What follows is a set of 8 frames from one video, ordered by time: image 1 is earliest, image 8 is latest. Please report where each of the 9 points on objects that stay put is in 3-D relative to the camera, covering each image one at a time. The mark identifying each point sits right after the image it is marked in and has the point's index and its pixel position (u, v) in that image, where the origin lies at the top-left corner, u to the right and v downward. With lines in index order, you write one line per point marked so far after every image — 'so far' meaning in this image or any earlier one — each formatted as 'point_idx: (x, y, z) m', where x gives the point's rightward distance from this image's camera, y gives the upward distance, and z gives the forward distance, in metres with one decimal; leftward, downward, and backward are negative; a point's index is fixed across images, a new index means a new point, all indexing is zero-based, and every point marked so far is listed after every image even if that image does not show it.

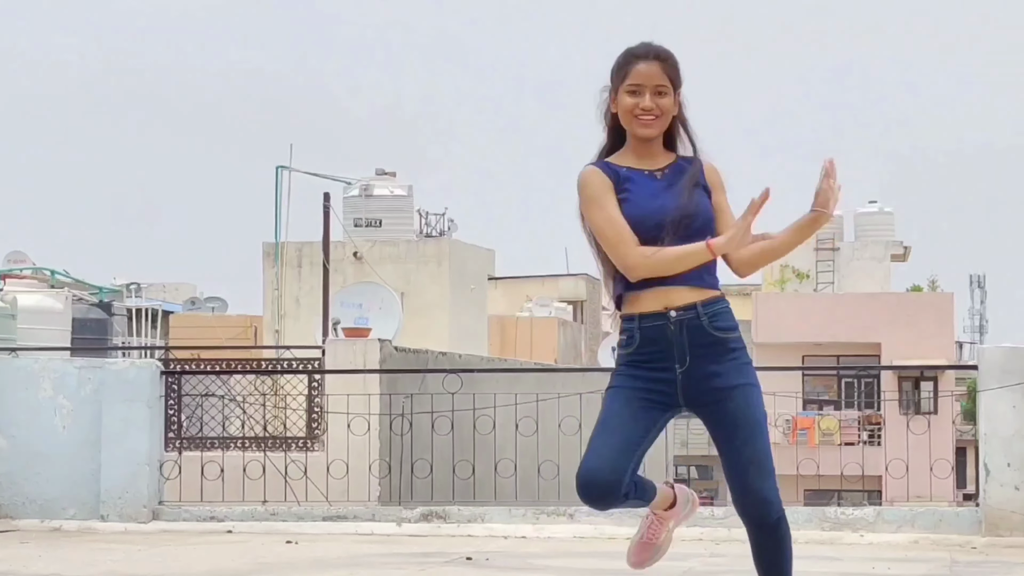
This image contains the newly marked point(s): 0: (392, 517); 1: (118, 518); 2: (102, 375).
0: (-0.7, -1.4, +8.4) m
1: (-2.3, -1.3, +8.2) m
2: (-2.4, -0.5, +8.3) m
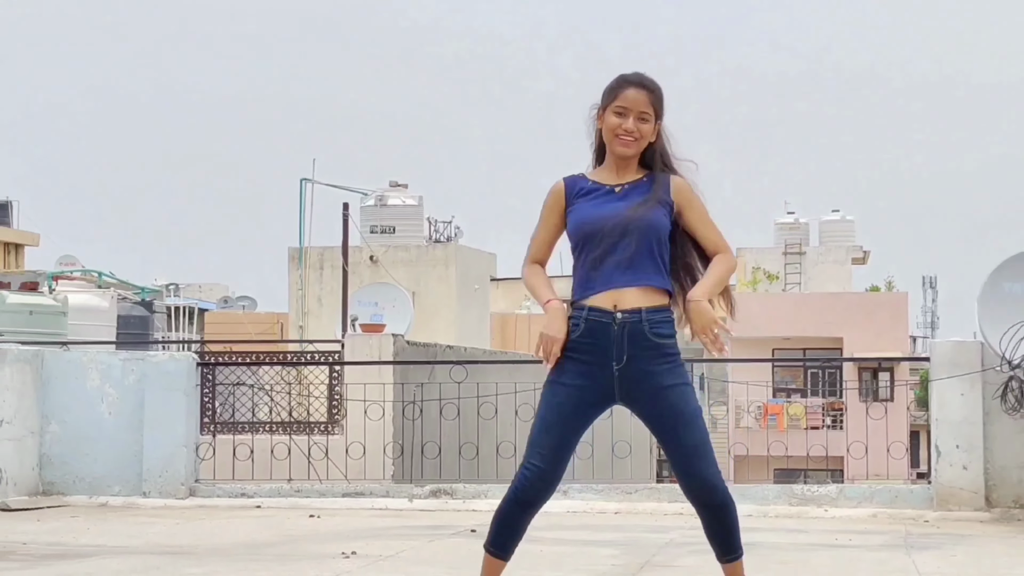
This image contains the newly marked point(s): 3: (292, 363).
0: (-0.7, -1.4, +9.3) m
1: (-2.3, -1.3, +9.1) m
2: (-2.4, -0.5, +9.2) m
3: (-1.4, -0.5, +9.0) m
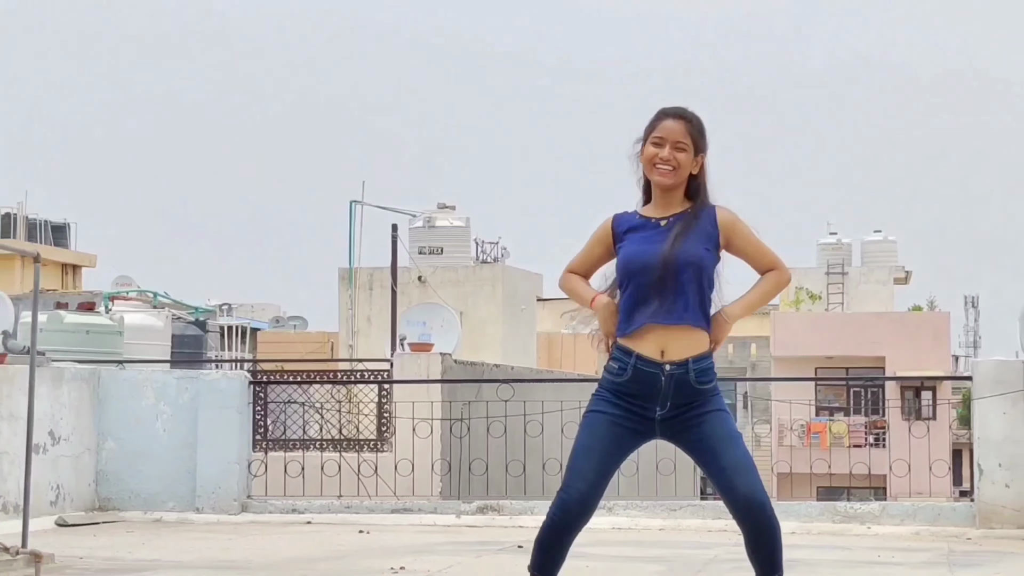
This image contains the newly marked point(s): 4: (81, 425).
0: (-0.4, -1.5, +9.5) m
1: (-2.0, -1.5, +9.3) m
2: (-2.1, -0.7, +9.4) m
3: (-1.1, -0.6, +9.2) m
4: (-2.8, -0.9, +9.3) m
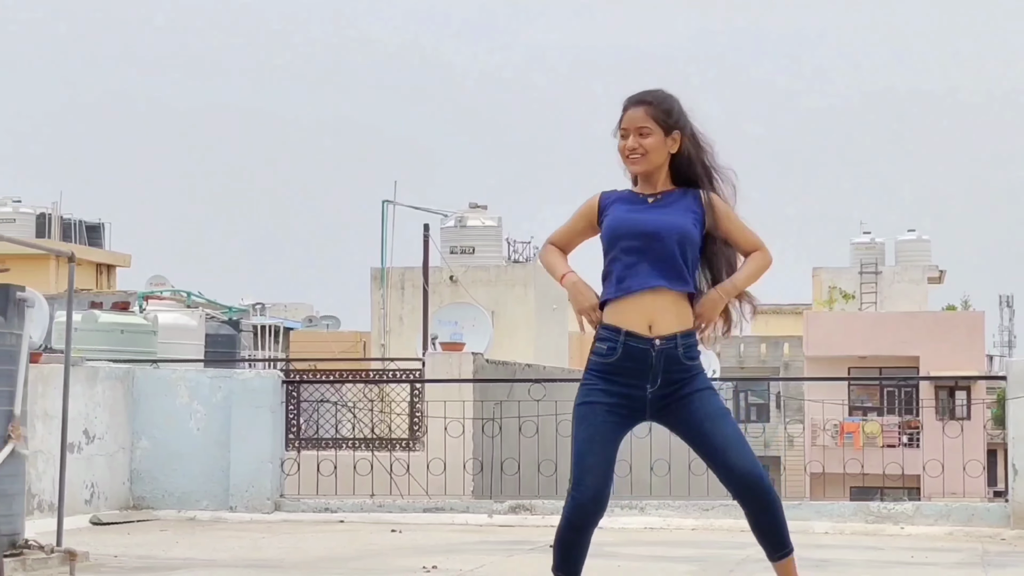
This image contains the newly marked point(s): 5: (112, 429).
0: (-0.2, -1.5, +9.5) m
1: (-1.8, -1.5, +9.3) m
2: (-1.9, -0.6, +9.5) m
3: (-0.9, -0.6, +9.2) m
4: (-2.6, -0.9, +9.4) m
5: (-2.6, -0.9, +9.3) m
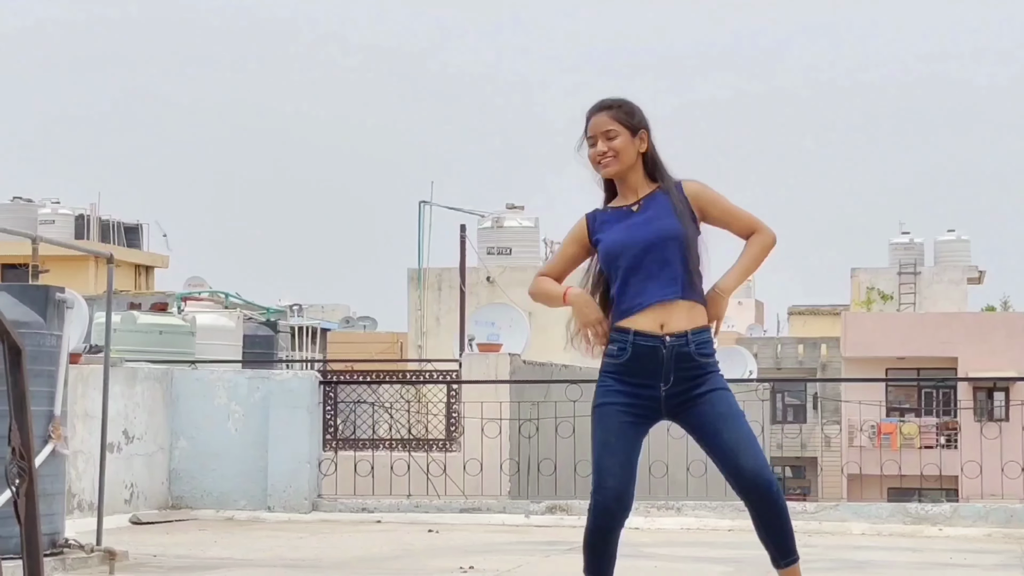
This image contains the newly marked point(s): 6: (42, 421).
0: (+0.1, -1.5, +9.5) m
1: (-1.5, -1.5, +9.4) m
2: (-1.6, -0.7, +9.5) m
3: (-0.7, -0.6, +9.2) m
4: (-2.4, -0.9, +9.4) m
5: (-2.4, -0.9, +9.4) m
6: (-2.4, -0.7, +7.3) m
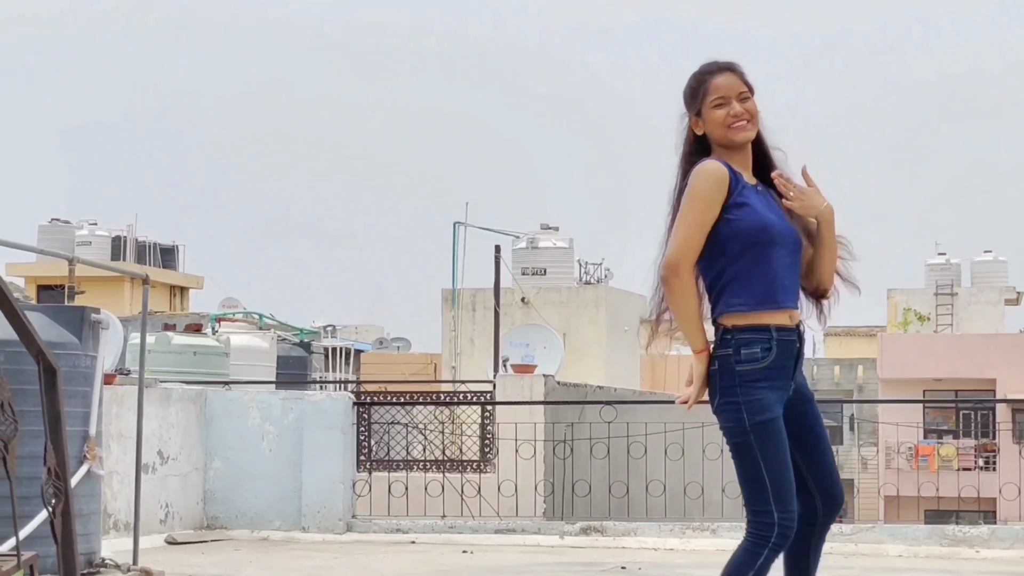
0: (+0.3, -1.6, +9.5) m
1: (-1.3, -1.6, +9.4) m
2: (-1.4, -0.8, +9.5) m
3: (-0.4, -0.7, +9.2) m
4: (-2.2, -1.0, +9.4) m
5: (-2.2, -1.1, +9.4) m
6: (-2.3, -0.8, +7.3) m
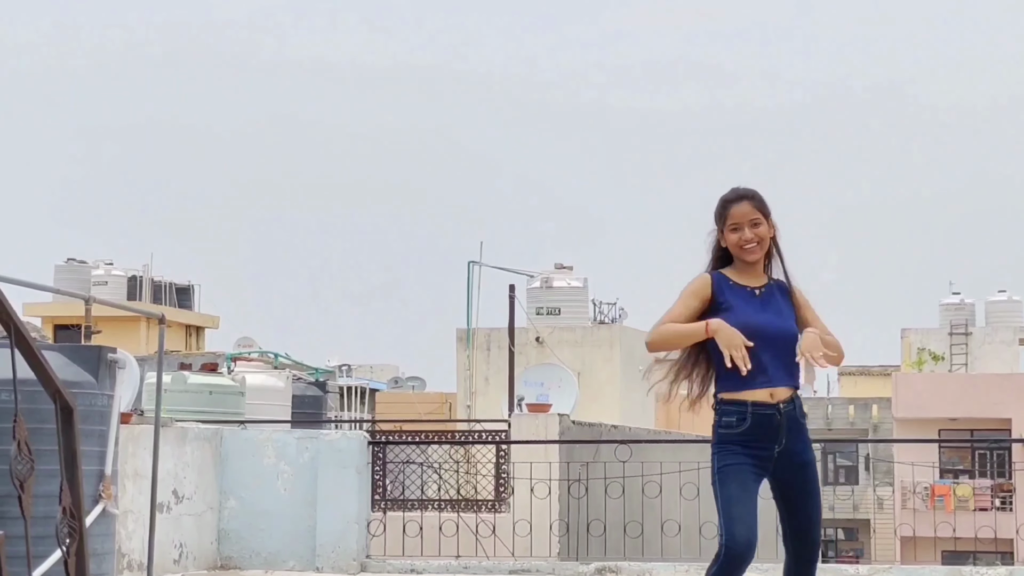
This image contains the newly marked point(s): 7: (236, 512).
0: (+0.4, -1.9, +9.5) m
1: (-1.2, -1.9, +9.4) m
2: (-1.3, -1.1, +9.5) m
3: (-0.3, -1.0, +9.2) m
4: (-2.1, -1.3, +9.4) m
5: (-2.1, -1.3, +9.4) m
6: (-2.2, -1.0, +7.3) m
7: (-1.9, -1.5, +9.5) m
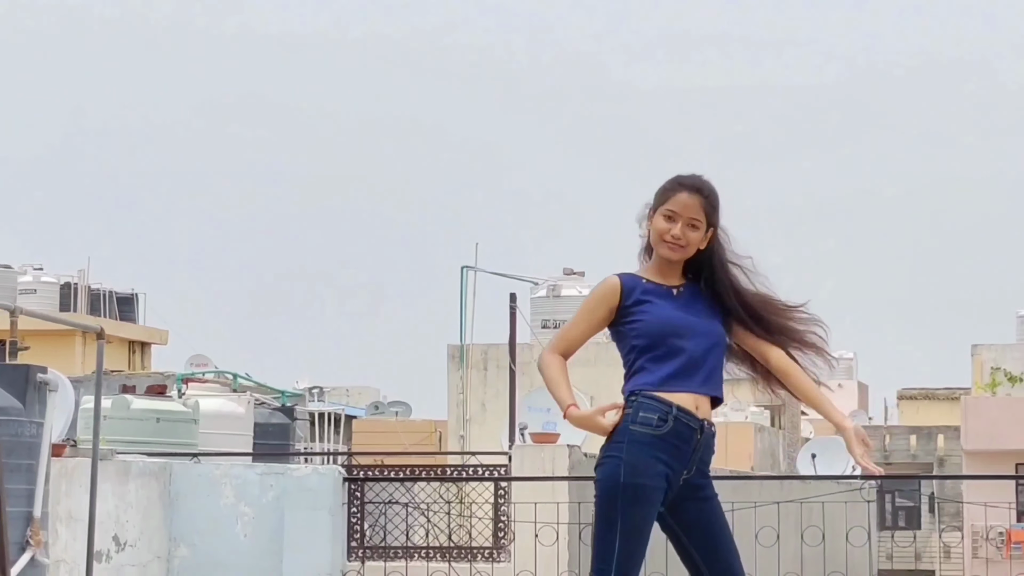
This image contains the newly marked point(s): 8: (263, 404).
0: (+0.4, -1.9, +8.1) m
1: (-1.2, -1.9, +8.0) m
2: (-1.3, -1.1, +8.1) m
3: (-0.3, -1.1, +7.8) m
4: (-2.1, -1.4, +8.0) m
5: (-2.1, -1.4, +8.0) m
6: (-2.2, -1.0, +5.9) m
7: (-1.9, -1.6, +8.1) m
8: (-3.3, -1.5, +18.9) m
